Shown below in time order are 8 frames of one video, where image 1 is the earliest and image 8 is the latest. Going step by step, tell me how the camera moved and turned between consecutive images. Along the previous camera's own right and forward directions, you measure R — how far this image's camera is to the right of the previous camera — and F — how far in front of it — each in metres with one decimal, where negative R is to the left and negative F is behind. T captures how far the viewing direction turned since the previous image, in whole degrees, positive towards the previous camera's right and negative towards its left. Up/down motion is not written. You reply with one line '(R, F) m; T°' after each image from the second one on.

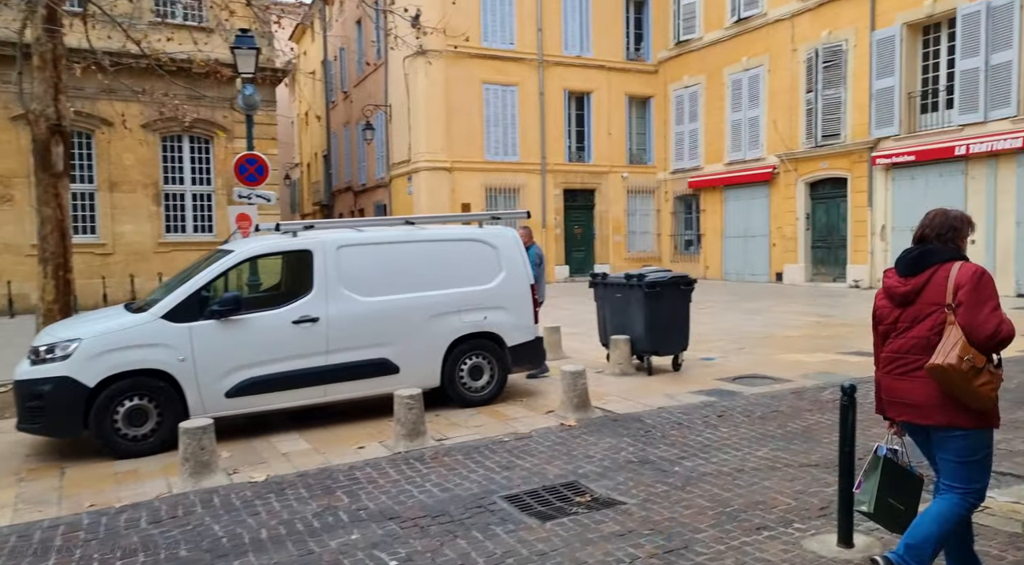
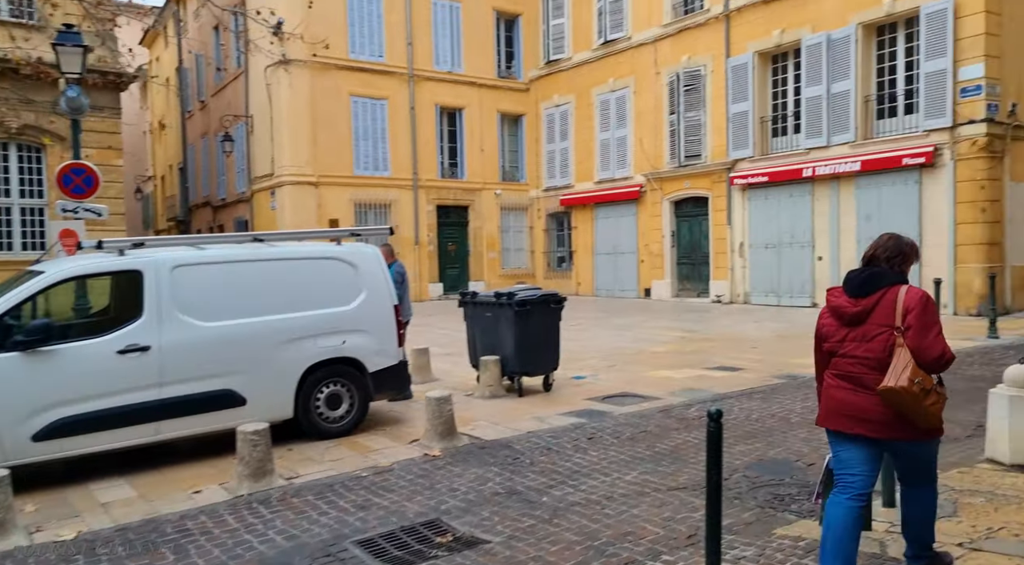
(+0.1, +0.3) m; +9°
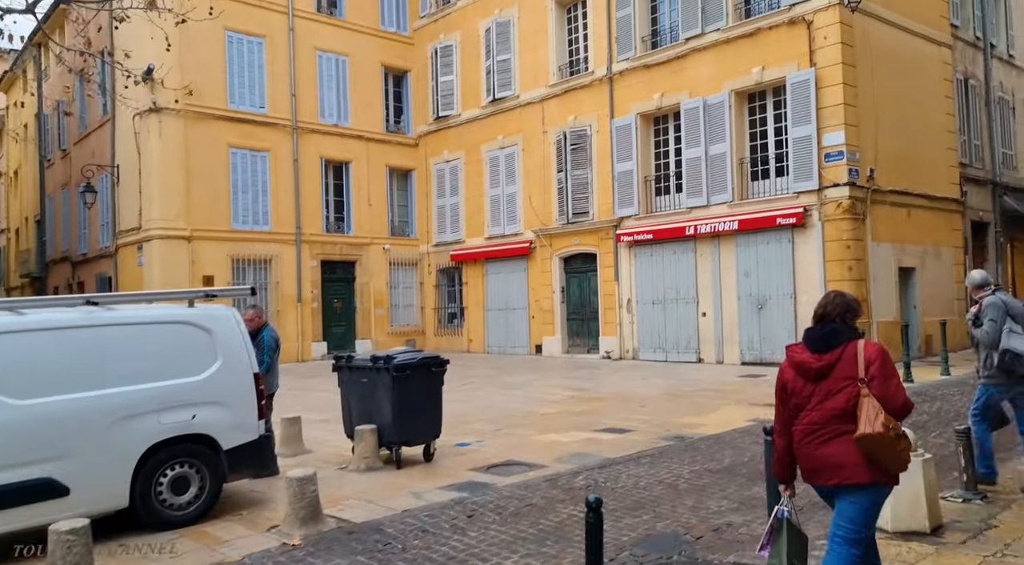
(+0.1, +0.4) m; +7°
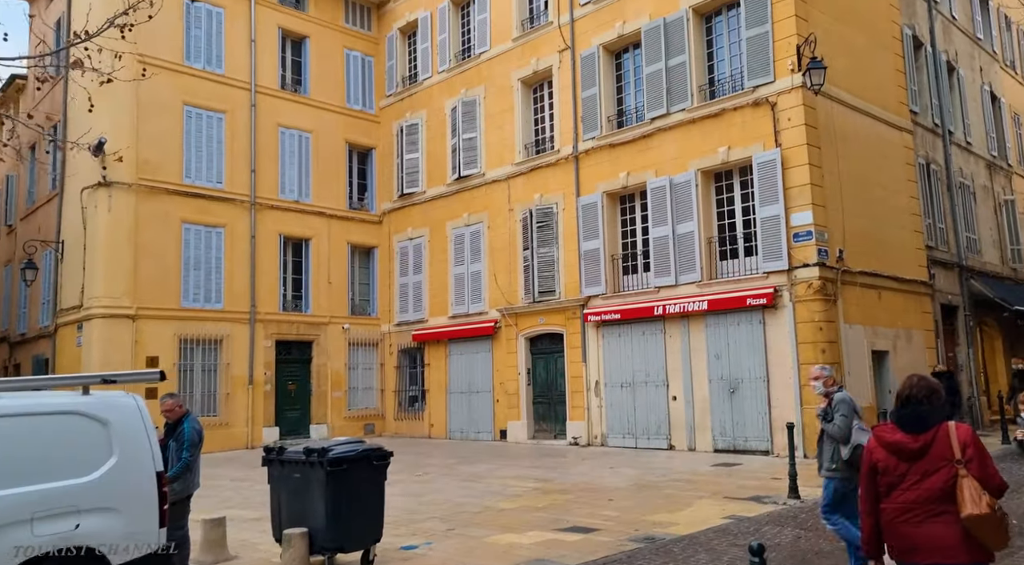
(+0.1, +0.6) m; +2°
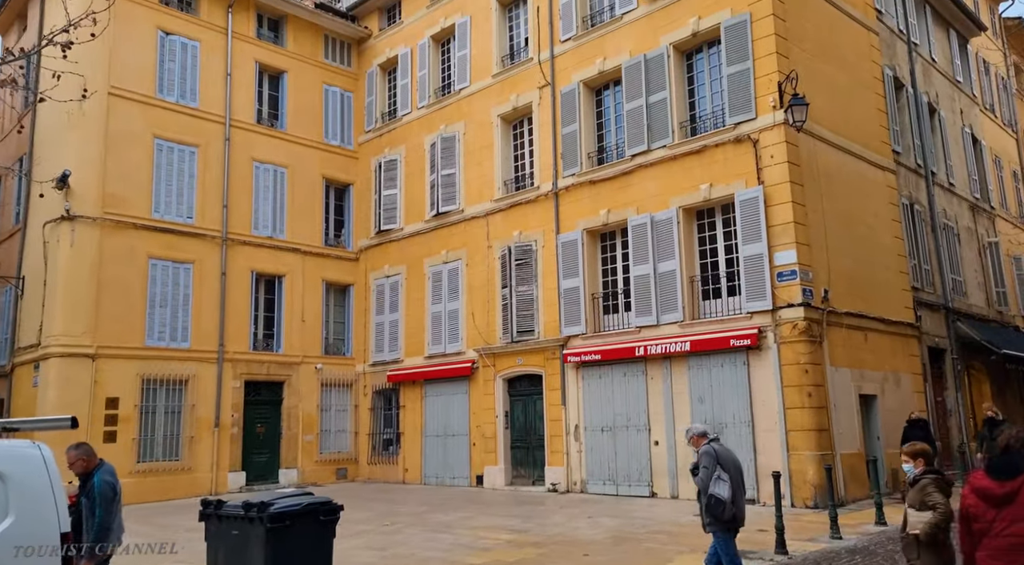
(+0.2, +0.5) m; +1°
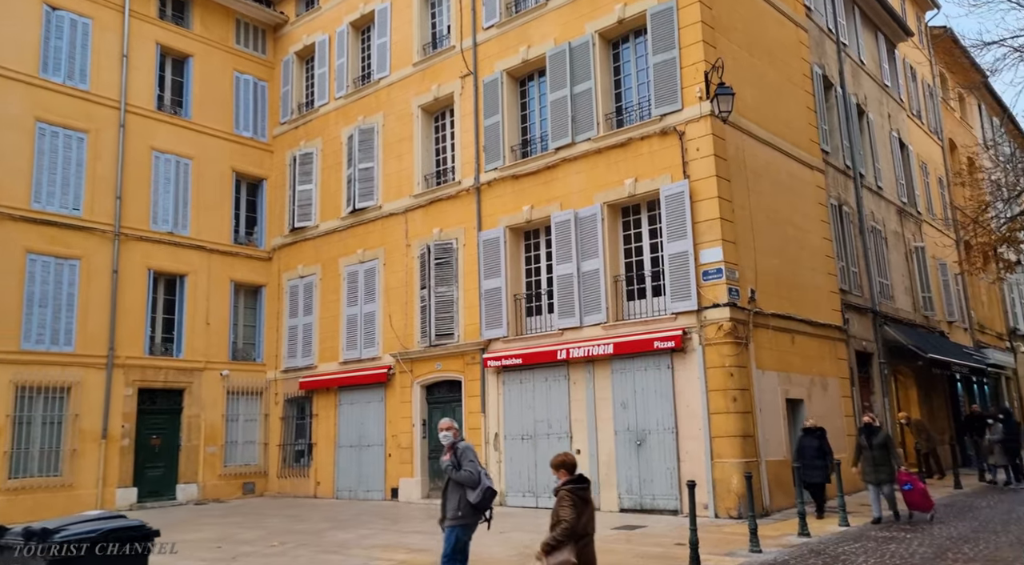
(+0.5, +1.0) m; +4°
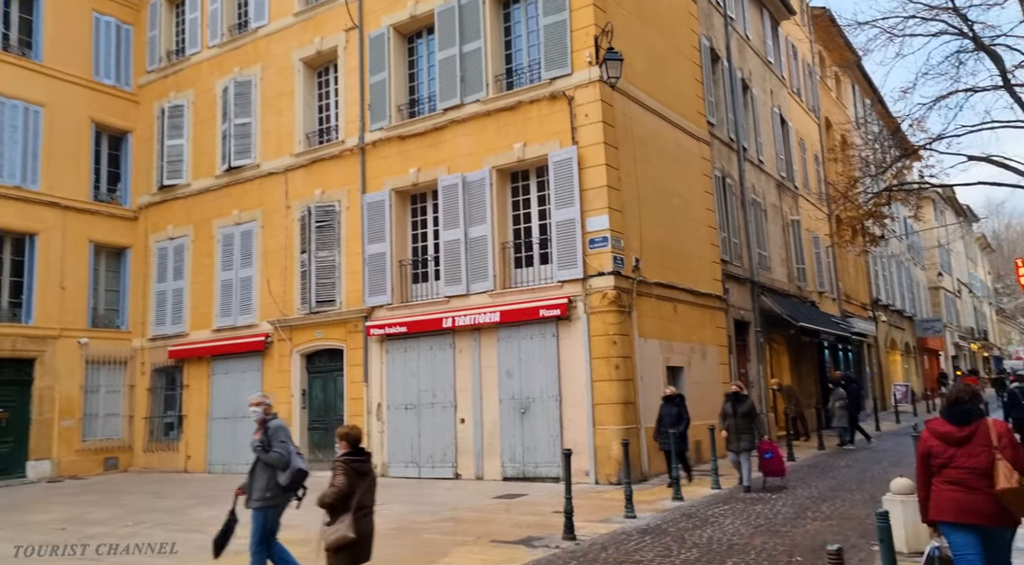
(+0.1, +0.4) m; +8°
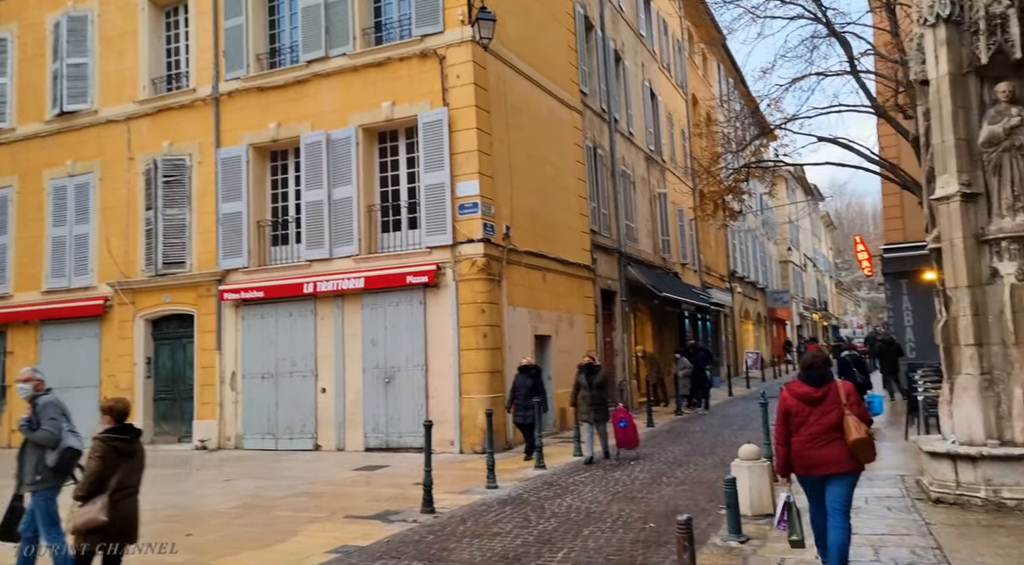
(+0.1, +0.4) m; +9°
